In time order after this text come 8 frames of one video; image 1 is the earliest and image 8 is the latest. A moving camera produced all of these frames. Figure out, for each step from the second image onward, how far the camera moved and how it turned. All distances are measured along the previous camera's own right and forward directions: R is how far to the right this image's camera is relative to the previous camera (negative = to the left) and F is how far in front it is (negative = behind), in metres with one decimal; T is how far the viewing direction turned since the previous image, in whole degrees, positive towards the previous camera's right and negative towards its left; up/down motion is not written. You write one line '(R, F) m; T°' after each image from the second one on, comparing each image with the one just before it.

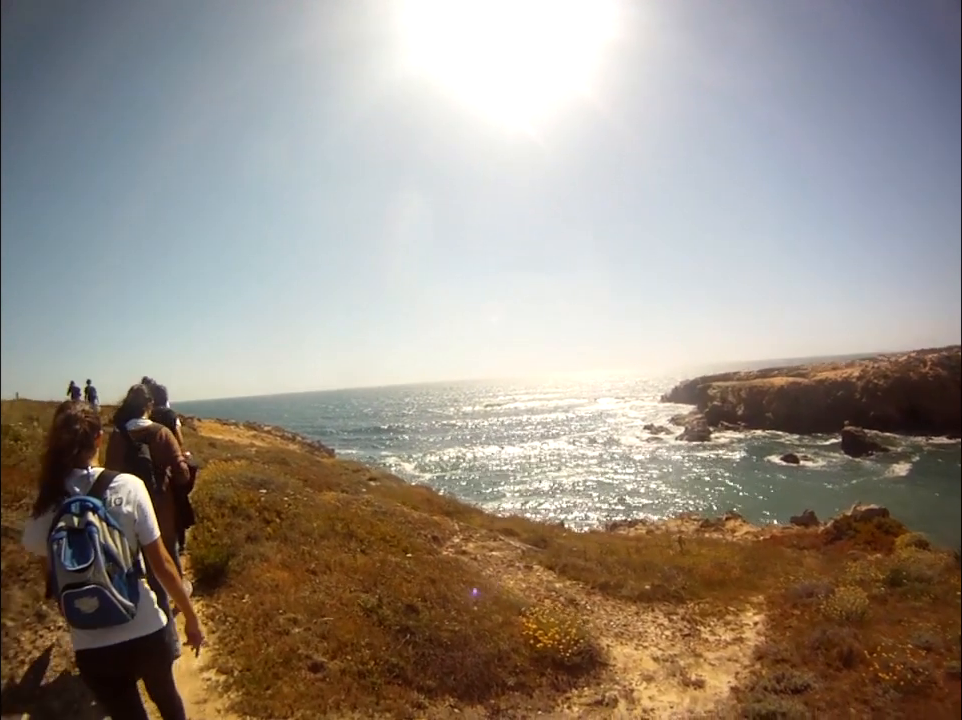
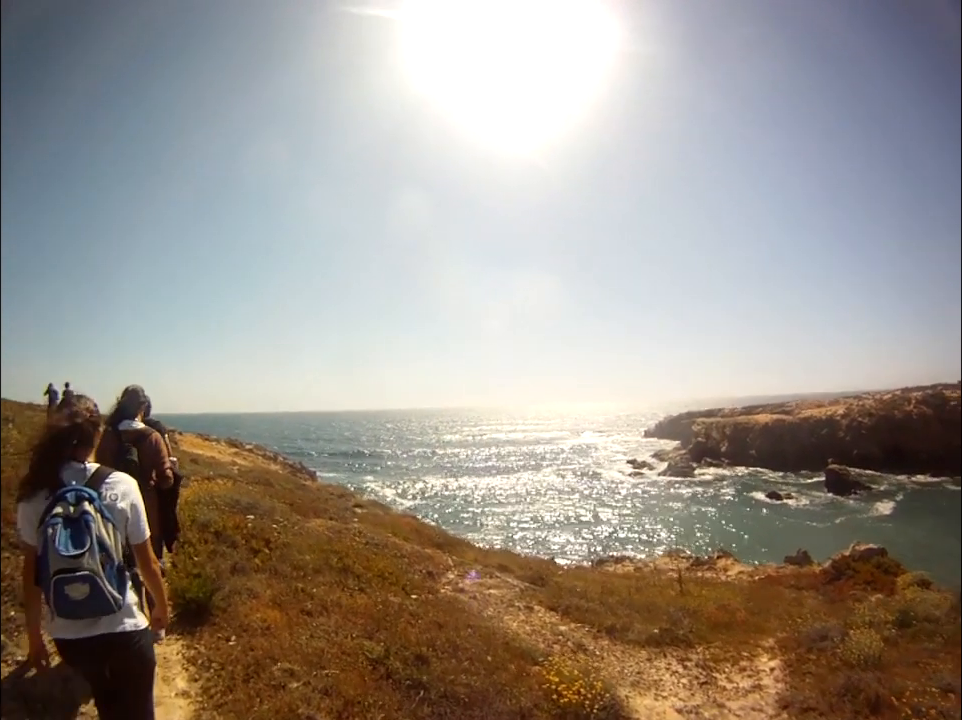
(-0.7, +0.8) m; +3°
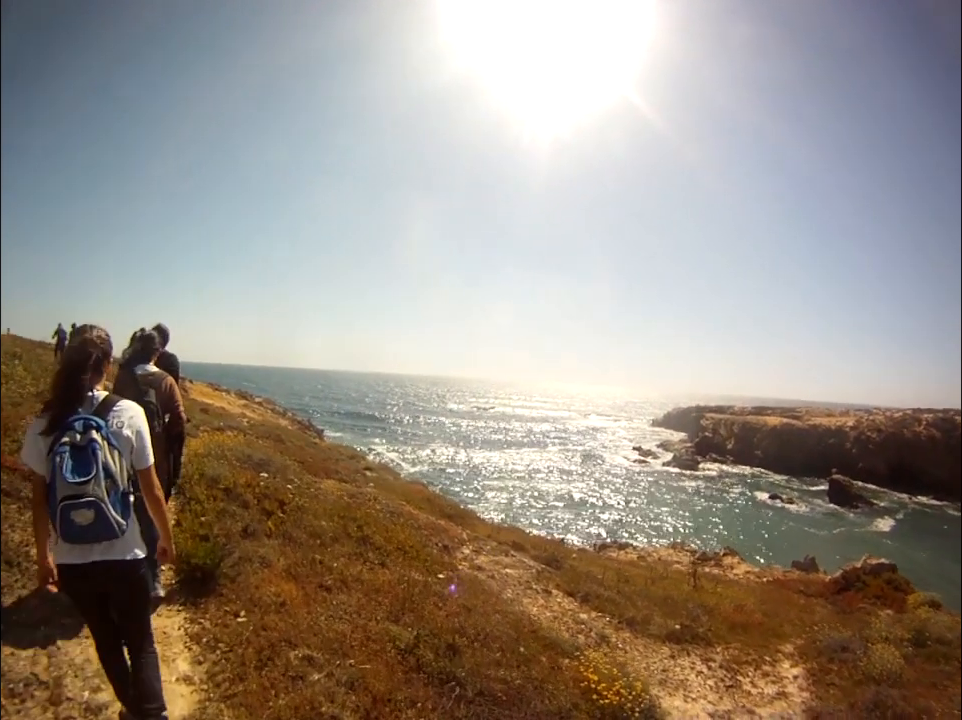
(-0.7, +1.0) m; 0°
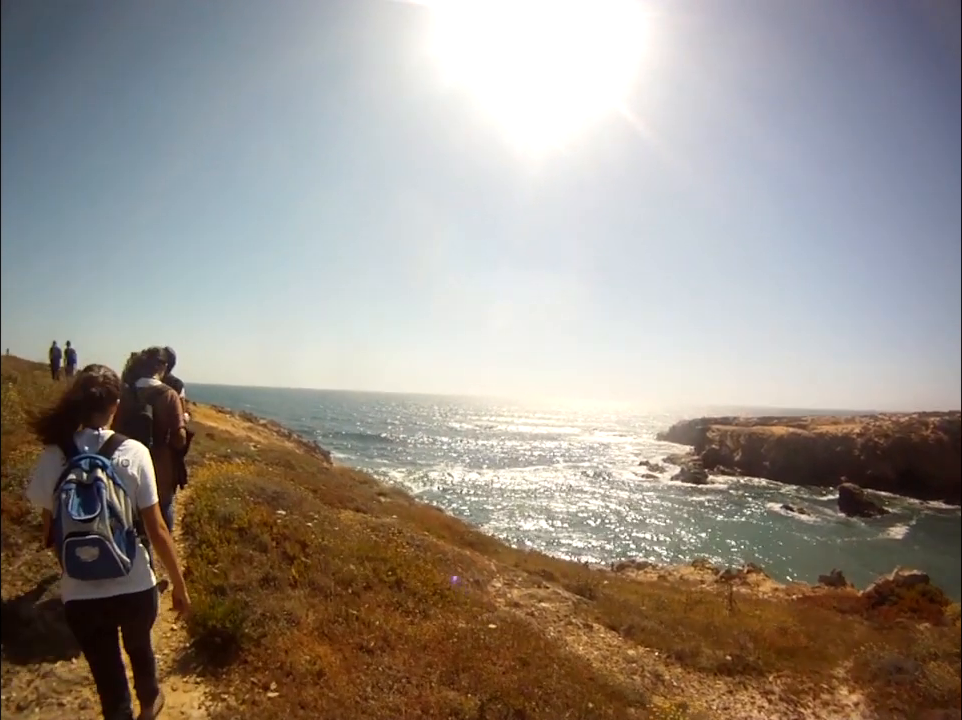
(-0.7, +0.9) m; +1°
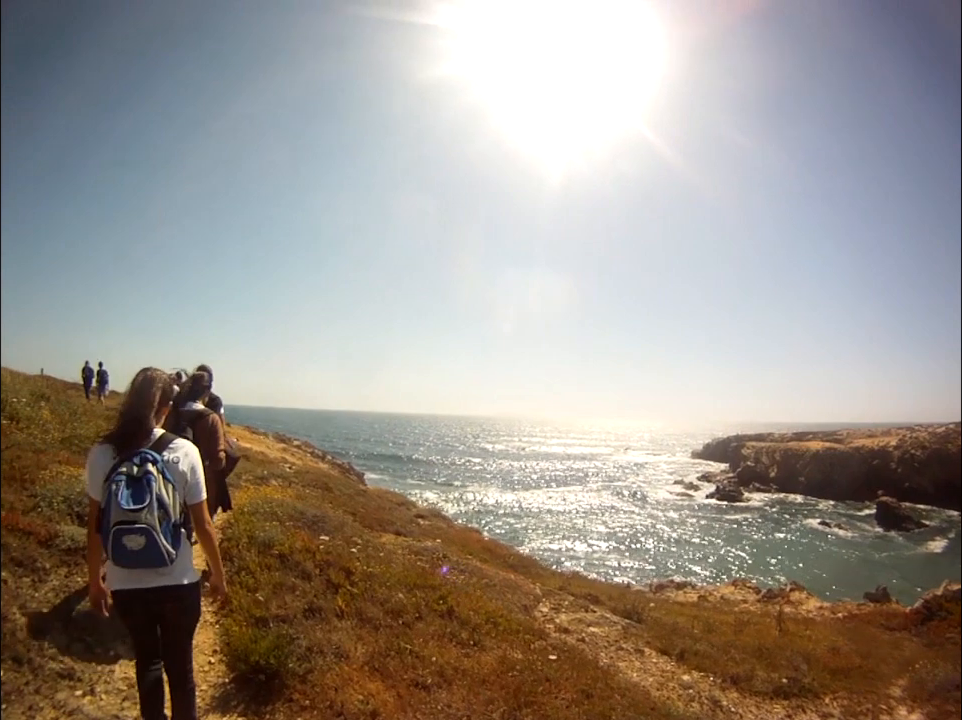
(-0.4, 0.0) m; -2°
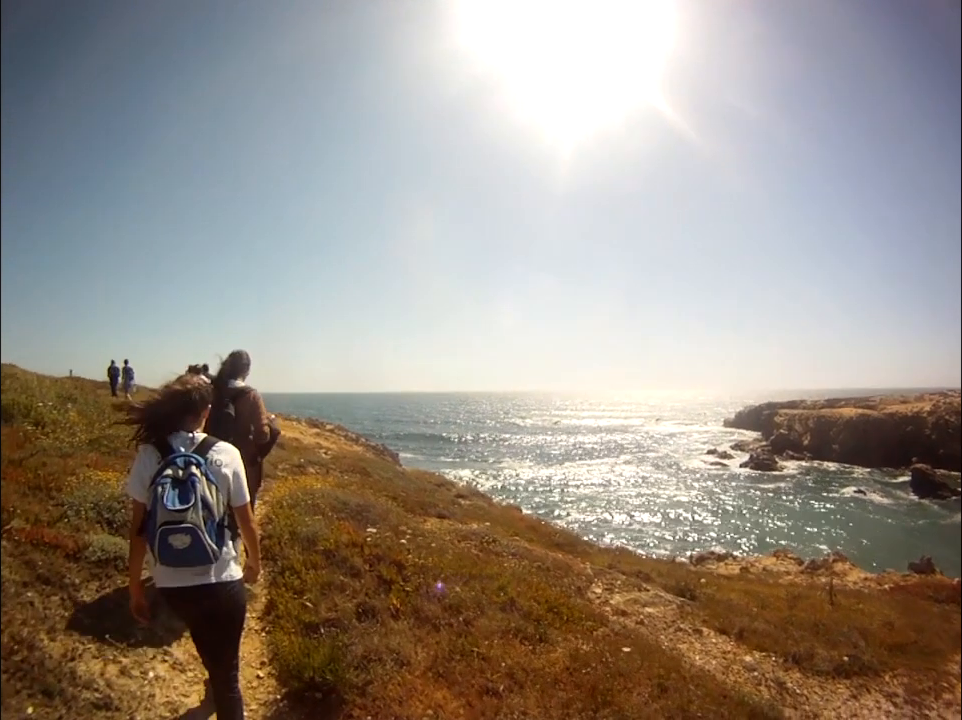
(-0.5, +0.4) m; -2°
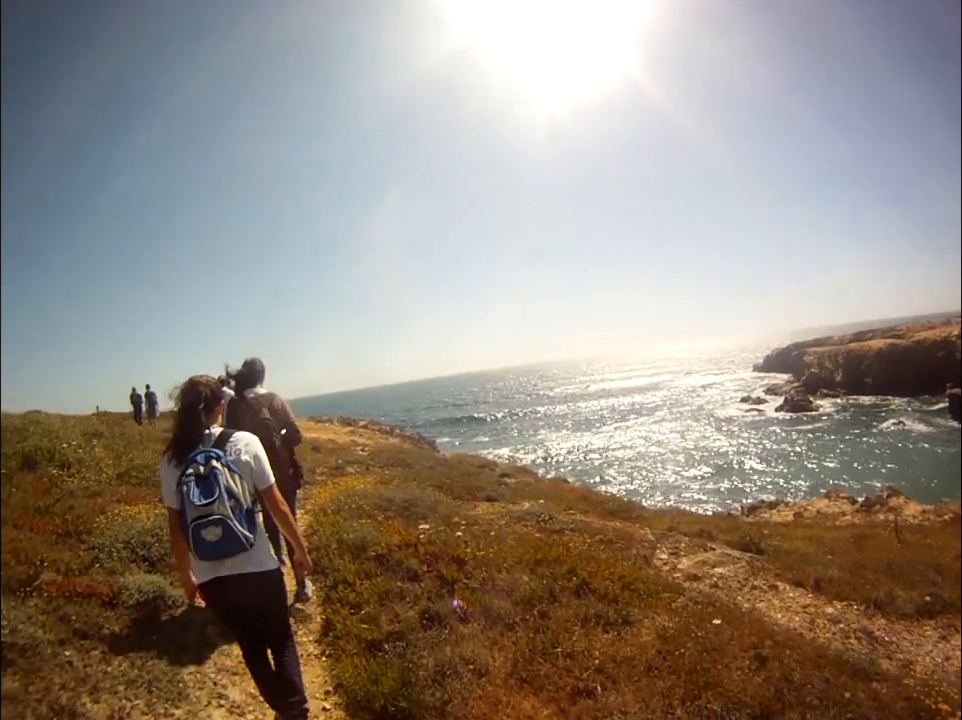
(-0.4, +0.4) m; -2°
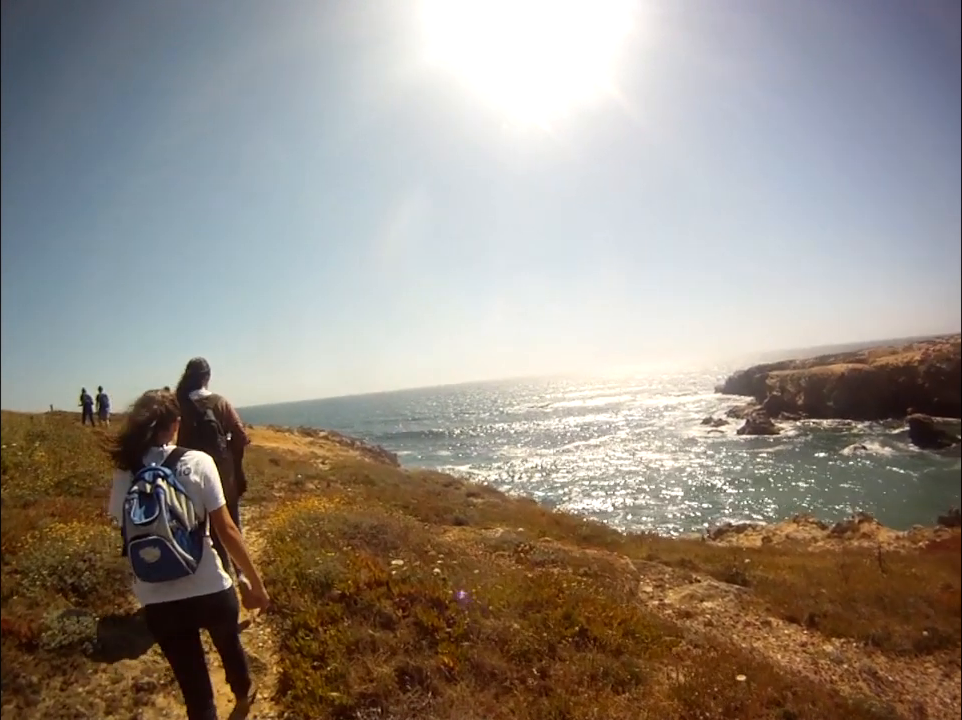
(0.0, +1.0) m; +3°
